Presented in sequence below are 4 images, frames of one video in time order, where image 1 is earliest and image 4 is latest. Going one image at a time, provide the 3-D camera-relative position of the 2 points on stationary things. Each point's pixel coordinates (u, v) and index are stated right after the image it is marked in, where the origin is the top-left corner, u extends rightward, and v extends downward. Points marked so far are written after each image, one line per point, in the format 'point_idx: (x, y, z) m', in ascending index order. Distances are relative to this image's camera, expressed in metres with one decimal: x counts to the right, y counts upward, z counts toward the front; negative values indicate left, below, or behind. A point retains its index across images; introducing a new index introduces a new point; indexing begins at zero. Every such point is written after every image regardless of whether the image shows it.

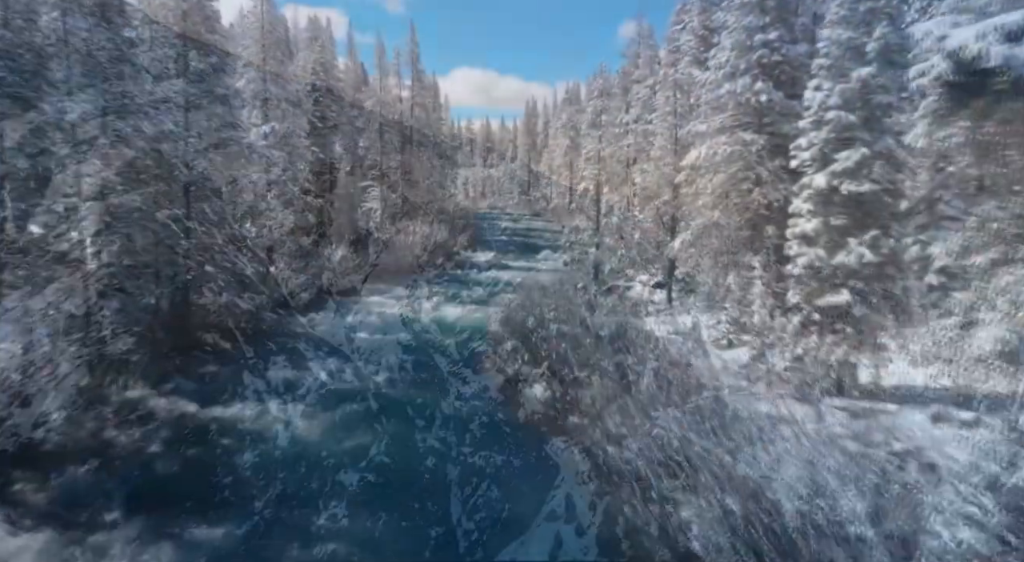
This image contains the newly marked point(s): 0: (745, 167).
0: (+6.5, +3.2, +16.3) m
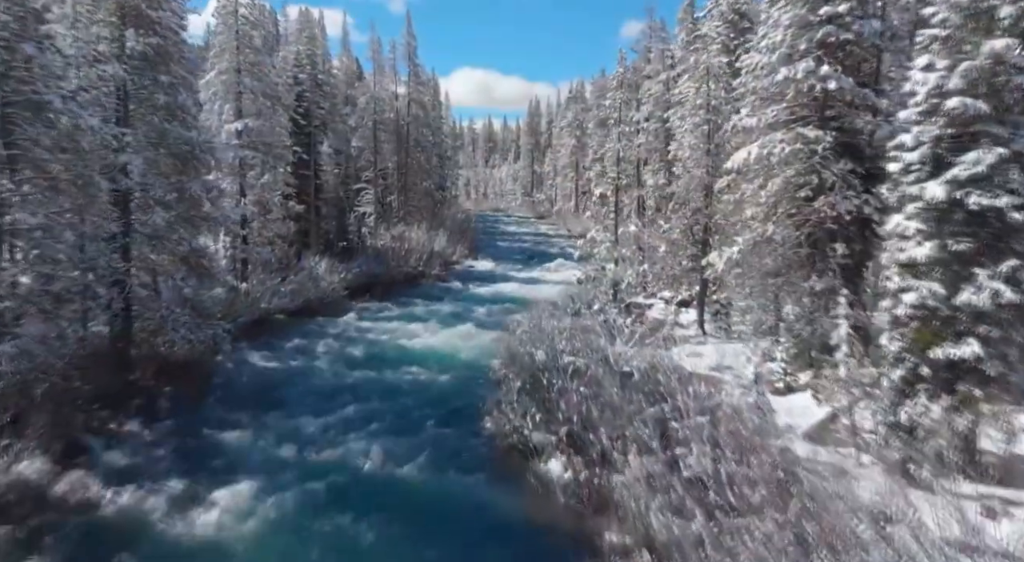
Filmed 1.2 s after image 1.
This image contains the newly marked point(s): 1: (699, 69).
0: (+6.7, +2.5, +13.3) m
1: (+6.0, +6.8, +18.7) m
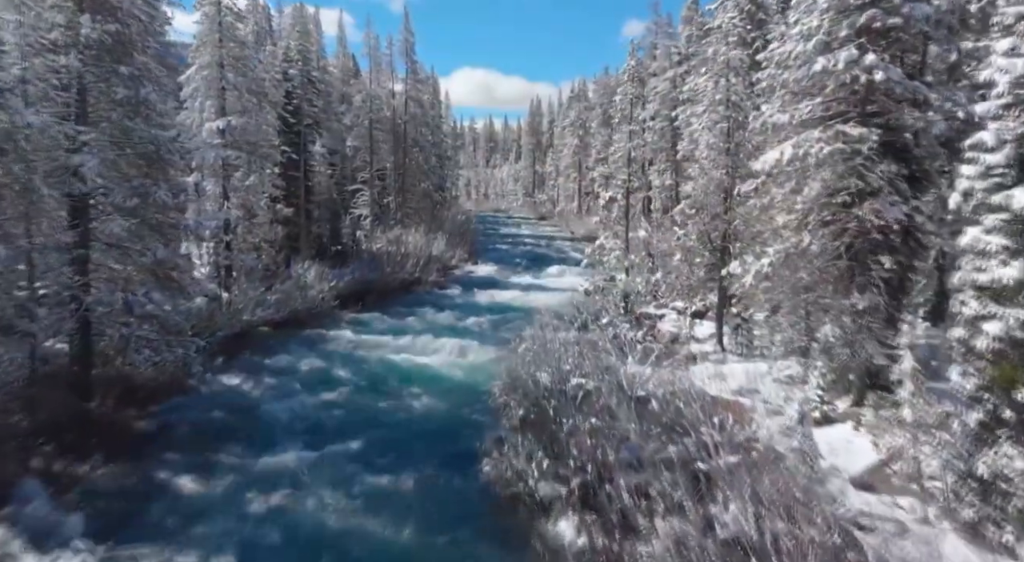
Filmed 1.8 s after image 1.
0: (+6.7, +2.2, +11.8) m
1: (+6.0, +6.4, +17.2) m
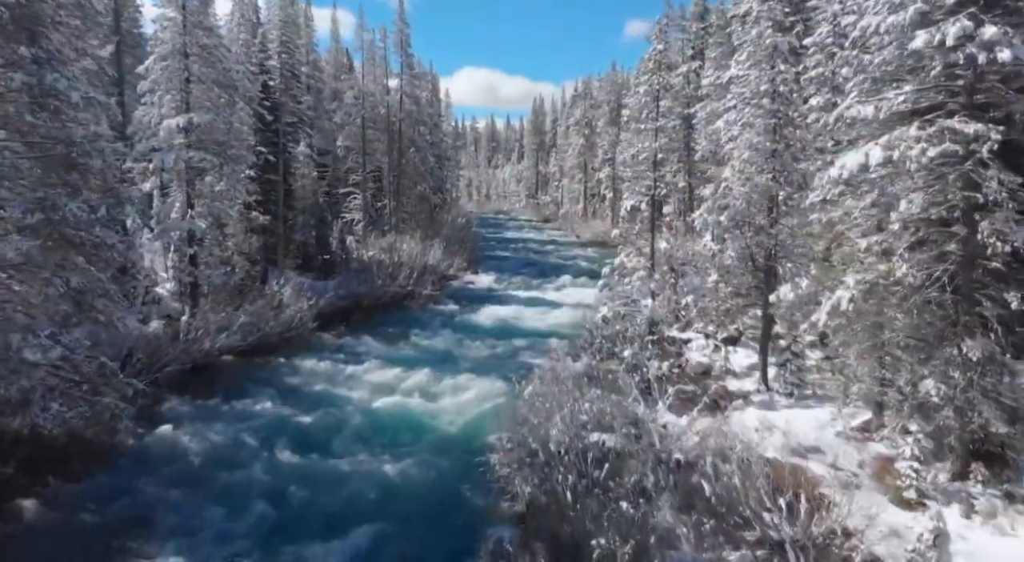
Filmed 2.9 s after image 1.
0: (+6.8, +1.5, +9.1) m
1: (+6.1, +5.8, +14.5) m
